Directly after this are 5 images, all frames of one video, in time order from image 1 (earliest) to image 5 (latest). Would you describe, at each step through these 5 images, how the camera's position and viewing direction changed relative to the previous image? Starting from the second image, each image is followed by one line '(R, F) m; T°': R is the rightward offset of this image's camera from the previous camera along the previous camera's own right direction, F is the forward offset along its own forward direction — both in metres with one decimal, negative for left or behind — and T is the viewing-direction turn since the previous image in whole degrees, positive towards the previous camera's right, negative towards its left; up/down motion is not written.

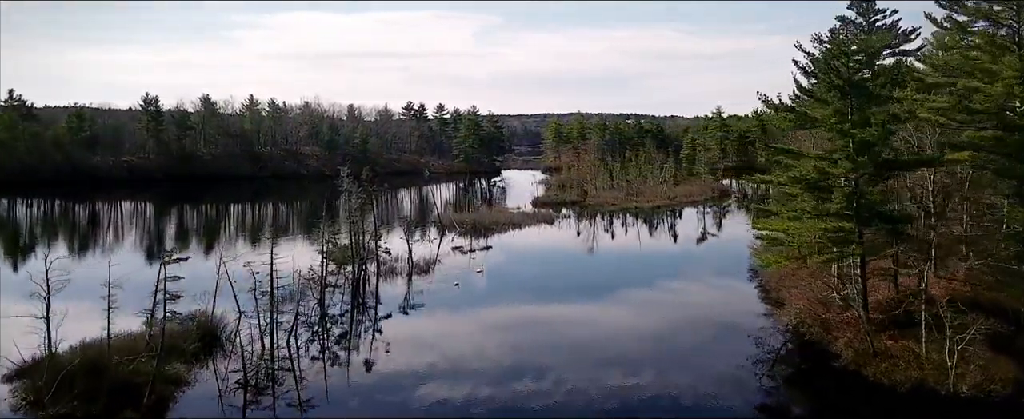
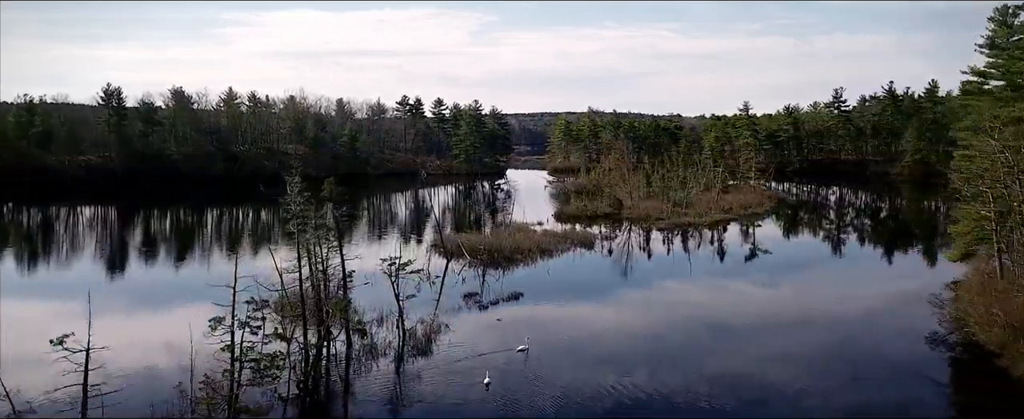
(-0.7, +5.0) m; 0°
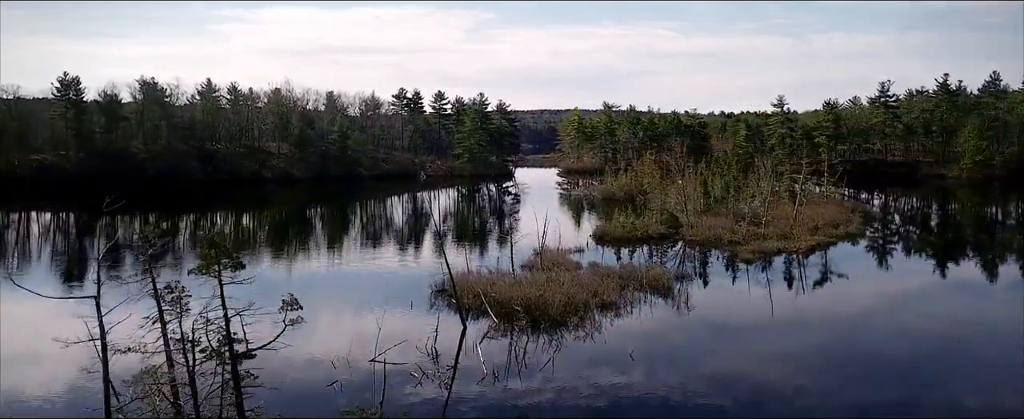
(-0.7, +4.8) m; 0°
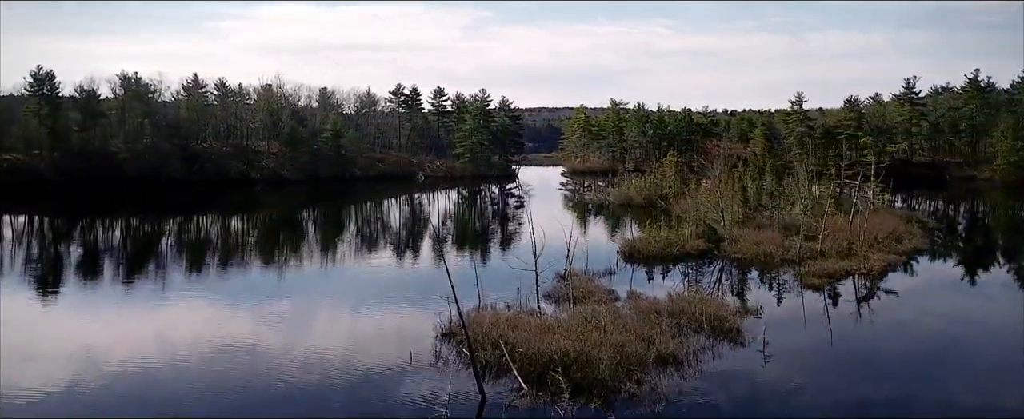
(-0.3, +2.3) m; 0°
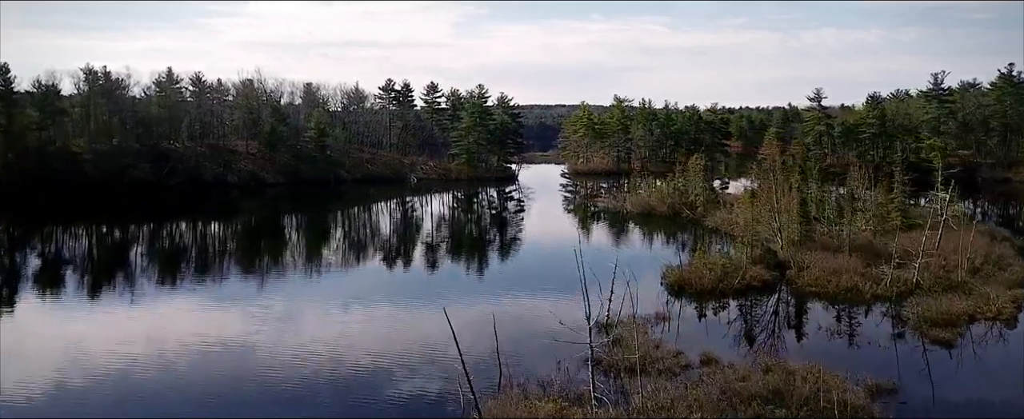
(-0.4, +2.8) m; +1°
